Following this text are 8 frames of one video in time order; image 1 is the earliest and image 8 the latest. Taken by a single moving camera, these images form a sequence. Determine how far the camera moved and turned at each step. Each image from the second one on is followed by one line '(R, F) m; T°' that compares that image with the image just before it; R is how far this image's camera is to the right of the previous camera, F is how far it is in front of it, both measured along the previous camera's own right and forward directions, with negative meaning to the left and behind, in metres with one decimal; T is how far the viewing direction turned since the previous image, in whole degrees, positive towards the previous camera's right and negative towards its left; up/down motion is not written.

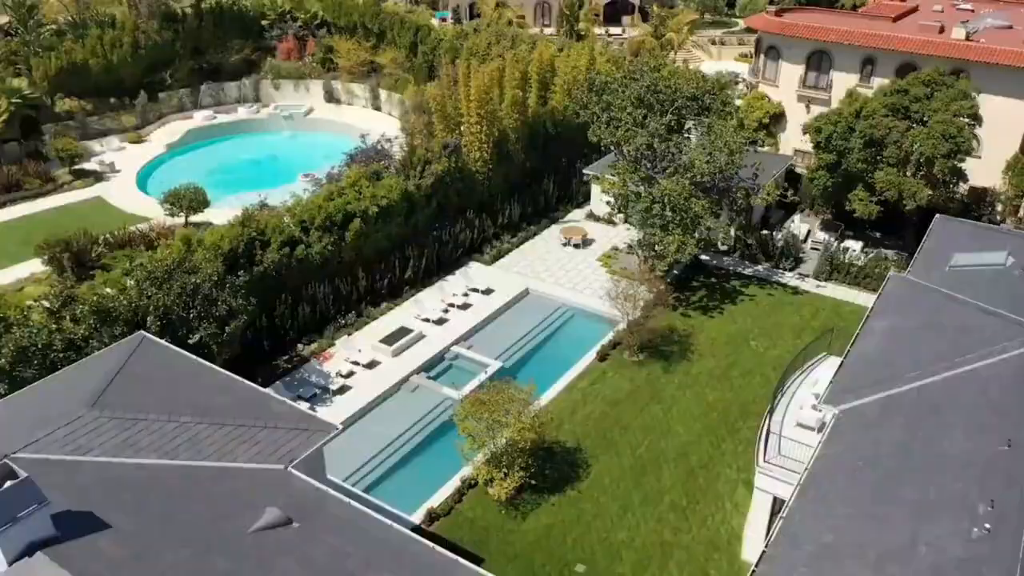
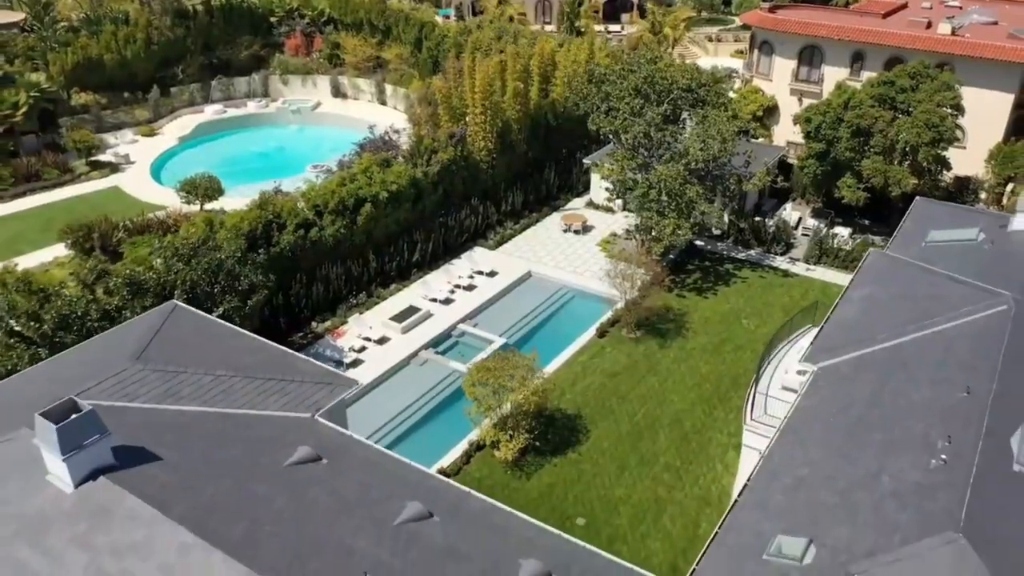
(-0.1, -1.6) m; 0°
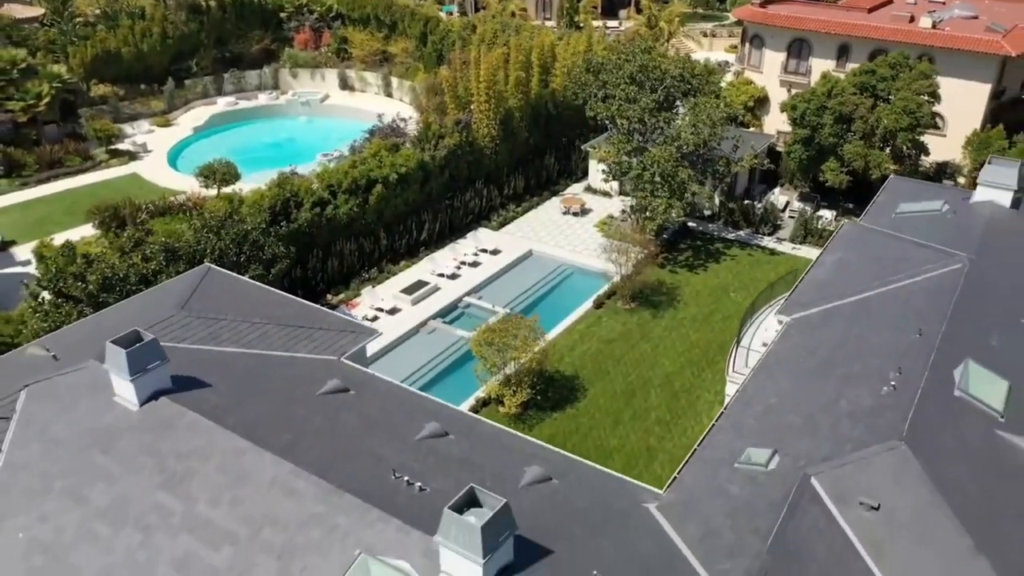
(-0.1, -2.2) m; 0°
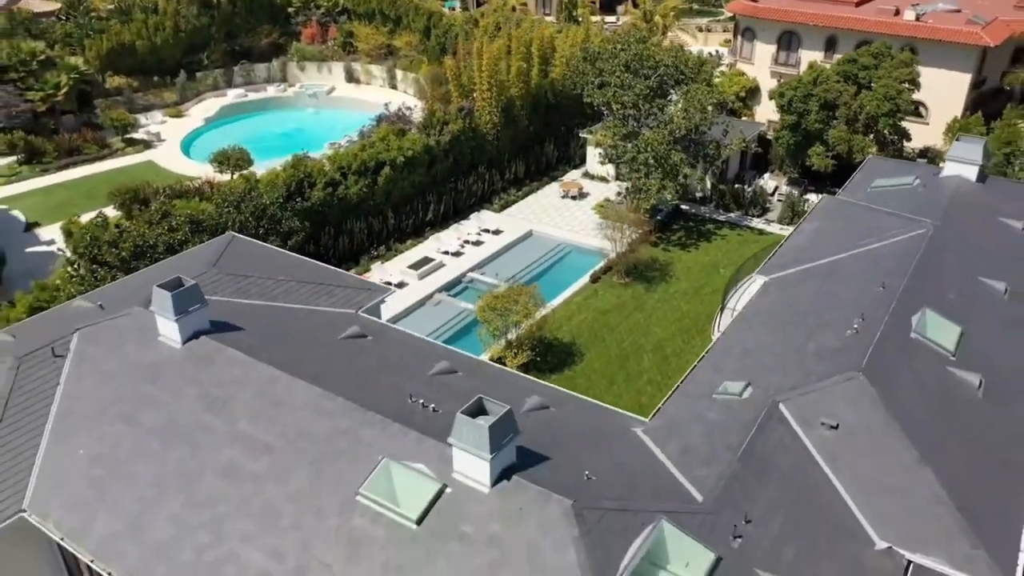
(0.0, -2.0) m; 0°
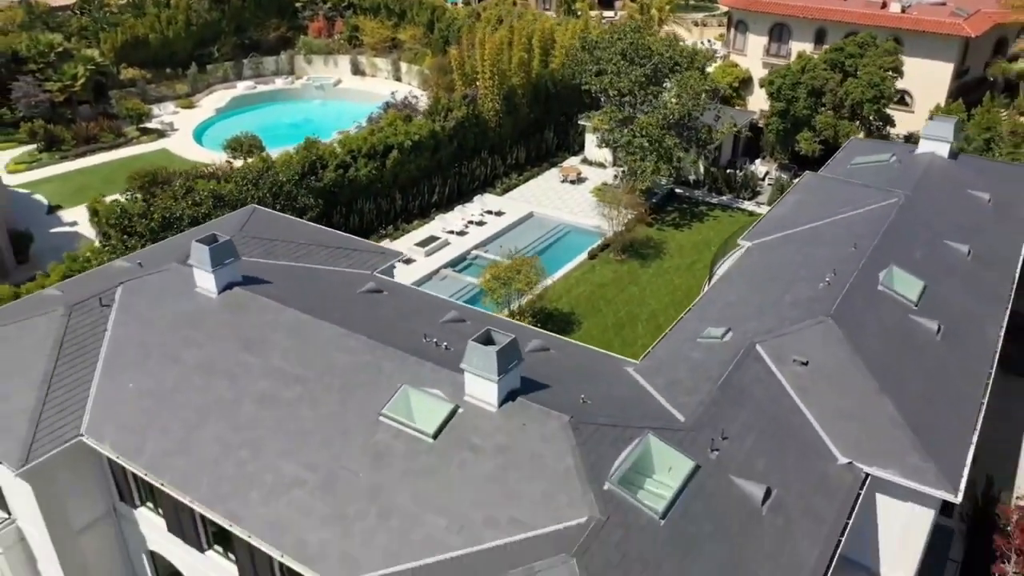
(-0.1, -1.9) m; 0°
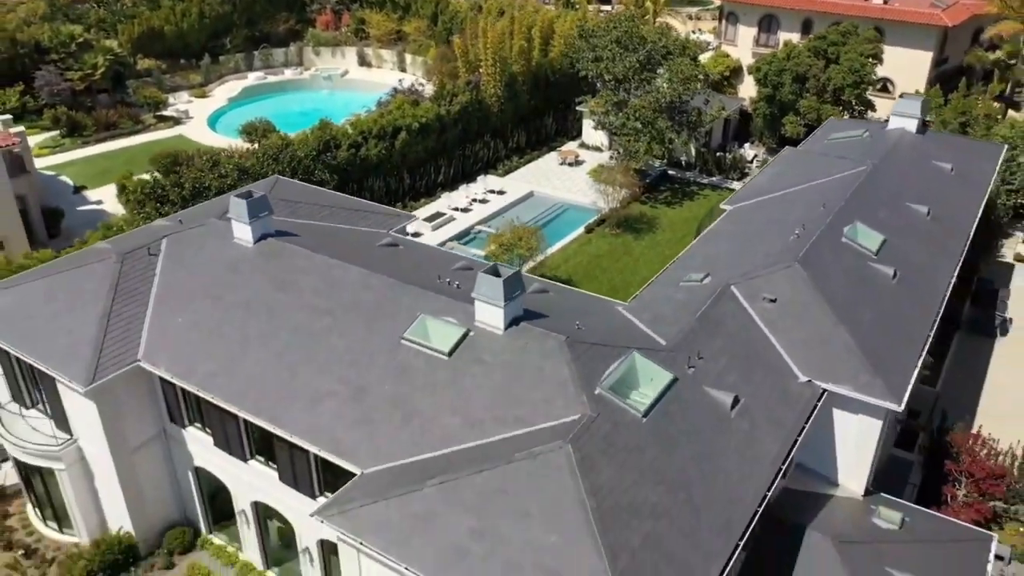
(-0.1, -2.5) m; 0°
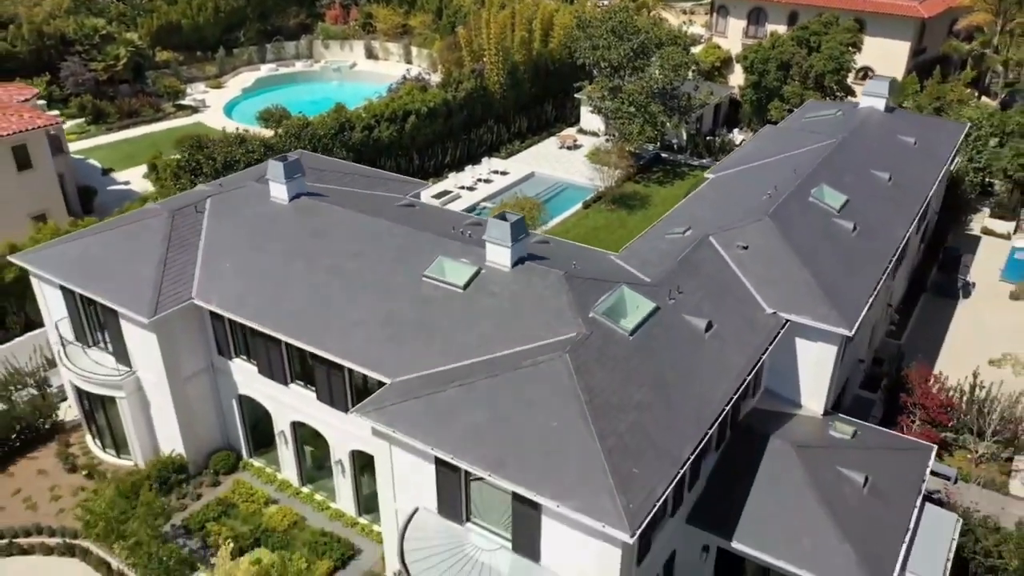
(-0.1, -3.0) m; 0°
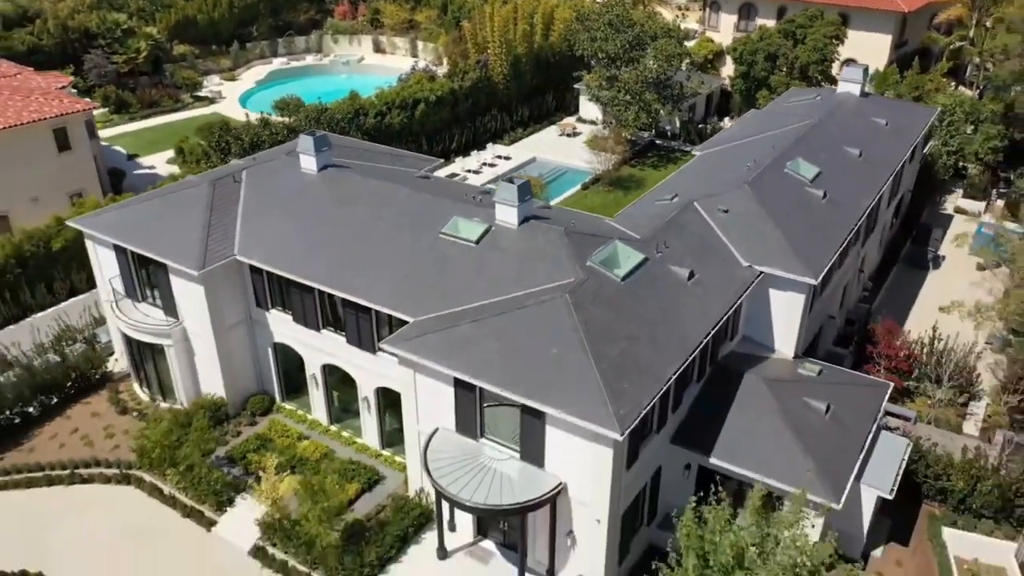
(-0.2, -3.0) m; 0°
